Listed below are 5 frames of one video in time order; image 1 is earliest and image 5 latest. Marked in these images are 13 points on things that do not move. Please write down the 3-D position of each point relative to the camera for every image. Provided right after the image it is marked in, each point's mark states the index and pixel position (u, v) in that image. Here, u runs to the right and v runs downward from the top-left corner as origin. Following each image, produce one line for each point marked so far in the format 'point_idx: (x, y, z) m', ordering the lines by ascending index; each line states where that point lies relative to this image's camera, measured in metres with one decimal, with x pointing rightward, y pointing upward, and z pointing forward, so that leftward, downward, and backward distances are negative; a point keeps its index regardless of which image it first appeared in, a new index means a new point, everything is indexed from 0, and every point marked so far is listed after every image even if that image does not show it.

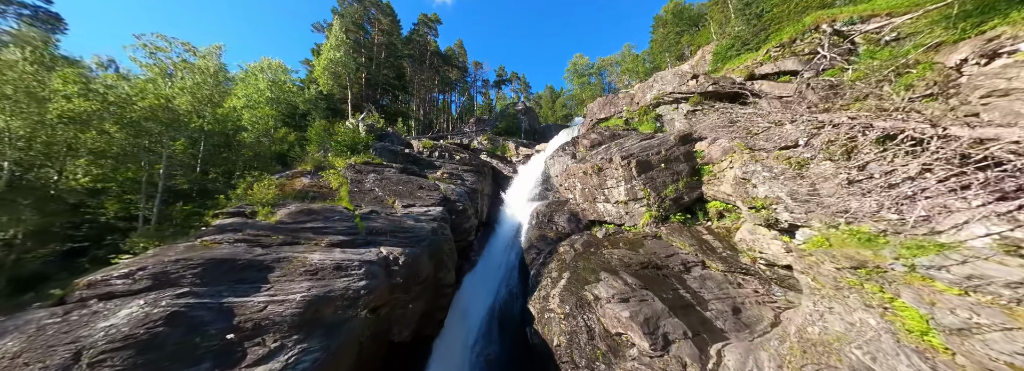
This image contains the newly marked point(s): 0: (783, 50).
0: (+13.1, +6.6, +11.8) m
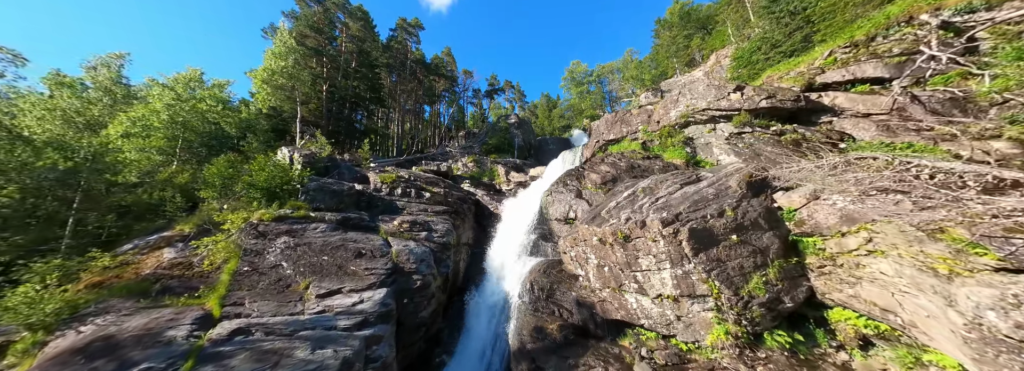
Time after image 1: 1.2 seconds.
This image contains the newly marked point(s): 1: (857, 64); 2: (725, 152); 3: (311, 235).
0: (+12.5, +4.9, +8.9) m
1: (+12.3, +4.3, +8.7) m
2: (+8.2, +1.3, +9.4) m
3: (-5.8, -1.4, +7.0) m
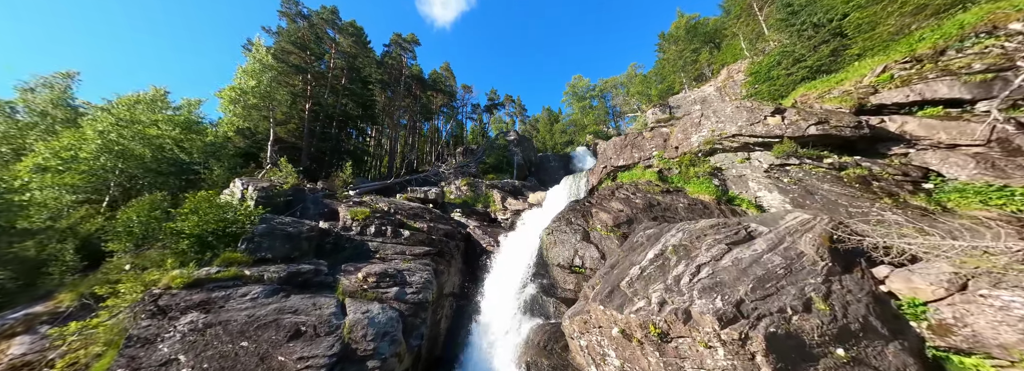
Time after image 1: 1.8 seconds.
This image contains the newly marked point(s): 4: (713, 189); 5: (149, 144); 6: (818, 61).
0: (+12.2, +3.6, +7.3) m
1: (+12.1, +3.0, +7.2) m
2: (+8.0, -0.1, +7.7) m
3: (-6.0, -2.6, +5.3) m
4: (+6.6, -0.1, +8.0) m
5: (-14.3, +1.7, +9.6) m
6: (+15.5, +6.4, +12.4) m
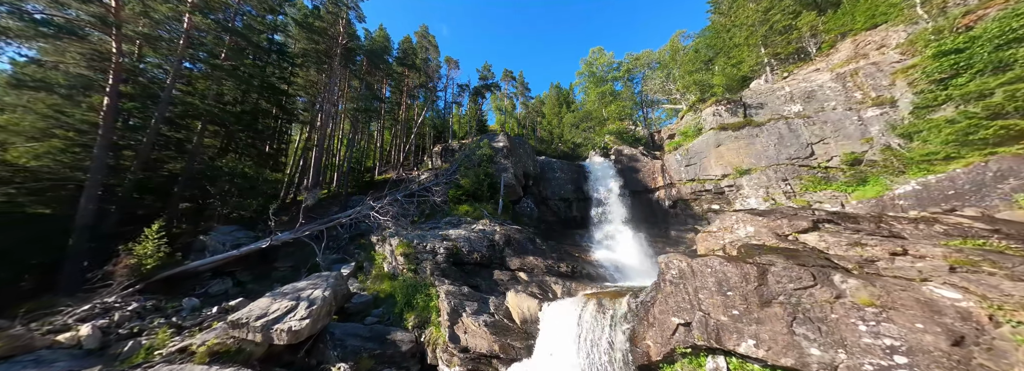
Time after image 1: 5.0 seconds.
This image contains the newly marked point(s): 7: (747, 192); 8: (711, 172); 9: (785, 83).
0: (+10.9, -0.6, -0.7) m
1: (+10.7, -1.1, -0.9) m
2: (+6.6, -4.1, 0.0) m
3: (-7.5, -6.4, -1.8) m
4: (+5.2, -4.0, +0.4) m
5: (-15.7, -1.4, +2.2) m
6: (+14.3, +2.6, +3.9) m
7: (+14.3, -0.4, +14.8) m
8: (+13.4, +0.9, +16.4) m
9: (+17.4, +6.5, +15.6) m
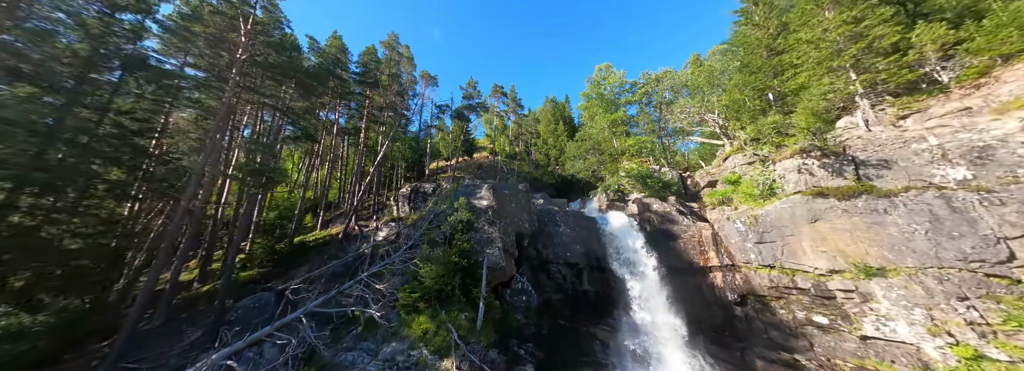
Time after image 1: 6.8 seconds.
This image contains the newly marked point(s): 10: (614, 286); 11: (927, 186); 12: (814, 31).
0: (+10.9, -4.0, -6.6) m
1: (+10.8, -4.6, -6.8) m
2: (+6.6, -7.6, -6.2) m
3: (-7.4, -9.9, -8.6) m
4: (+5.2, -7.5, -5.8) m
5: (-15.7, -5.1, -4.6) m
6: (+14.2, -1.1, -1.7) m
7: (+13.8, -4.5, +9.0) m
8: (+12.8, -3.3, +10.6) m
9: (+16.9, +2.4, +10.2) m
10: (+6.1, -6.0, +15.1) m
11: (+15.5, 0.0, +9.1) m
12: (+16.5, +8.3, +13.1) m
